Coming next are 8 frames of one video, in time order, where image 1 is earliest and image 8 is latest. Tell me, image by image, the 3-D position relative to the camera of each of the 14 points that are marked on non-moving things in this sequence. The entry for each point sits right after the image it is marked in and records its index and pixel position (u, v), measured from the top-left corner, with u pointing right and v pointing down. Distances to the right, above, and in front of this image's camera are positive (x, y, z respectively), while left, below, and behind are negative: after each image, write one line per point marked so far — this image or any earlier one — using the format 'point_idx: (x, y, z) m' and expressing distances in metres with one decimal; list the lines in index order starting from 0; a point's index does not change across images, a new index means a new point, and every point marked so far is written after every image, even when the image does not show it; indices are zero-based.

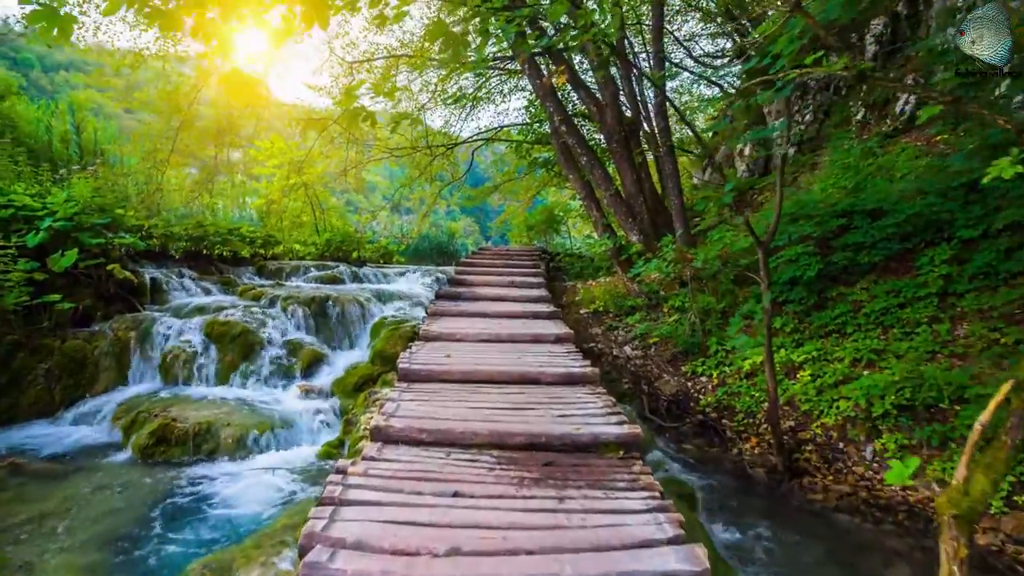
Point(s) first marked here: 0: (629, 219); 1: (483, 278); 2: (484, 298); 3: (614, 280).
0: (+1.2, +0.7, +5.5) m
1: (-0.3, +0.1, +6.4) m
2: (-0.2, -0.1, +4.9) m
3: (+1.2, +0.1, +6.7) m
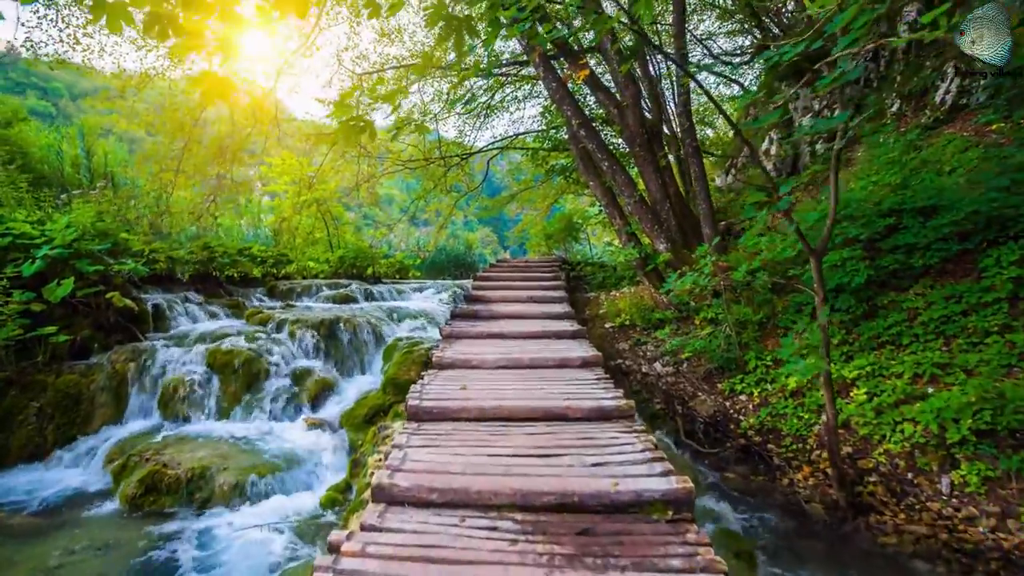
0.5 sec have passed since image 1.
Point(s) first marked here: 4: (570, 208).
0: (+1.4, +0.6, +5.2) m
1: (-0.1, 0.0, +6.1) m
2: (-0.1, -0.2, +4.6) m
3: (+1.5, -0.1, +6.4) m
4: (+1.3, +1.9, +12.9) m
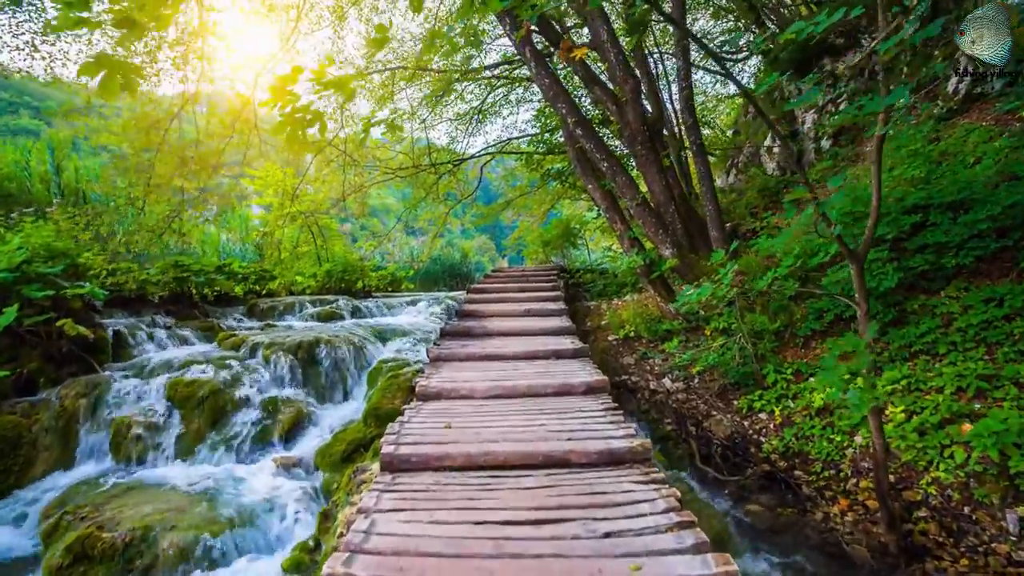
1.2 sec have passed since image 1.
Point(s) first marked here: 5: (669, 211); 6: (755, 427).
0: (+1.3, +0.5, +4.8) m
1: (-0.2, -0.2, +5.8) m
2: (-0.1, -0.3, +4.2) m
3: (+1.4, -0.2, +6.0) m
4: (+1.2, +1.7, +12.5) m
5: (+1.4, +0.7, +4.9) m
6: (+1.7, -1.0, +3.8) m
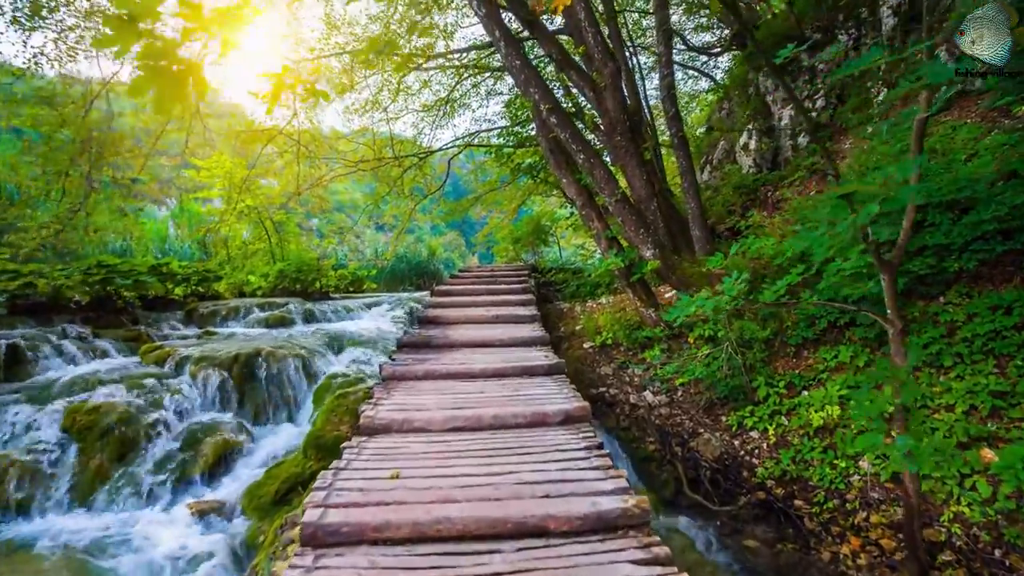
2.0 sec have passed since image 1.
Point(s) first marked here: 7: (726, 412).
0: (+1.0, +0.5, +4.4) m
1: (-0.5, -0.2, +5.3) m
2: (-0.3, -0.4, +3.8) m
3: (+1.1, -0.2, +5.6) m
4: (+0.5, +1.7, +12.1) m
5: (+1.1, +0.6, +4.5) m
6: (+1.5, -1.0, +3.5) m
7: (+1.5, -0.8, +3.8) m
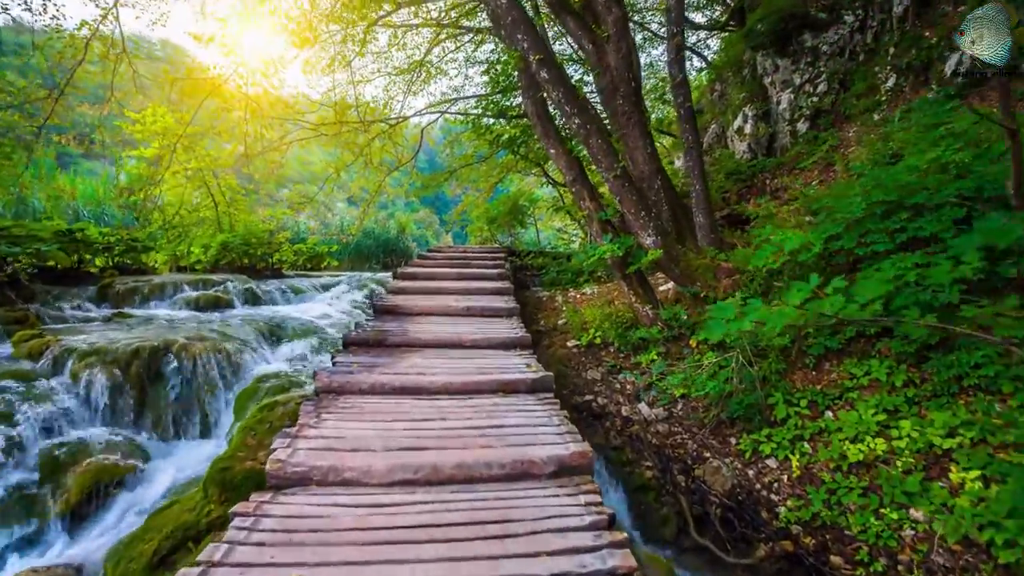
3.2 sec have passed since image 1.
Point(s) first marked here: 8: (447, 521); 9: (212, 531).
0: (+0.9, +0.5, +3.7) m
1: (-0.7, -0.1, +4.6) m
2: (-0.5, -0.3, +3.1) m
3: (+0.9, -0.1, +5.0) m
4: (0.0, +2.0, +11.4) m
5: (+1.0, +0.7, +3.8) m
6: (+1.3, -1.0, +2.9) m
7: (+1.3, -0.8, +3.2) m
8: (-0.2, -0.6, +1.5) m
9: (-1.1, -0.9, +2.0) m
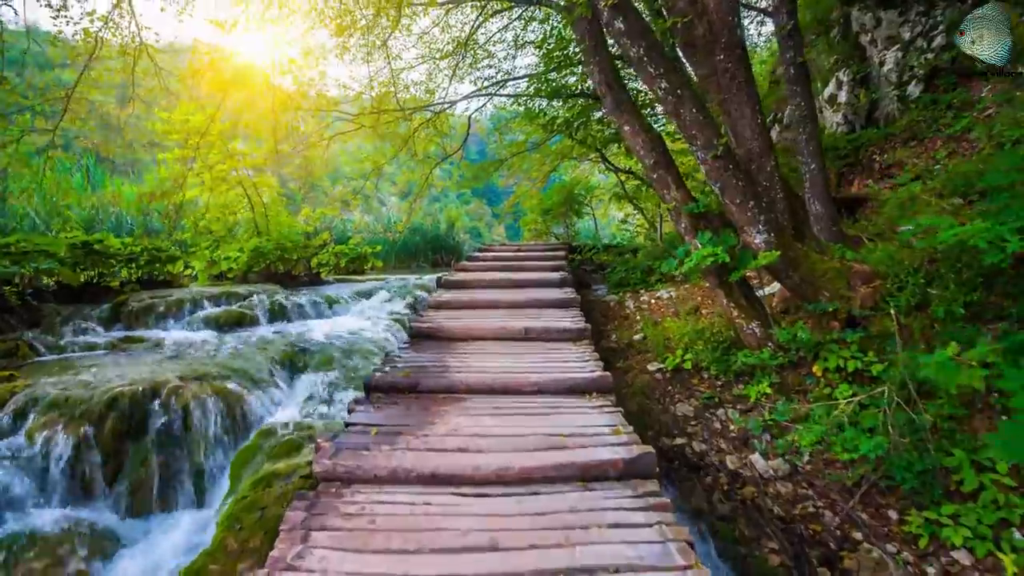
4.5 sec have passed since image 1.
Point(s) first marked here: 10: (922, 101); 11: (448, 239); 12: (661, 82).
0: (+1.2, +0.4, +2.9) m
1: (-0.2, -0.2, +3.8) m
2: (-0.2, -0.4, +2.3) m
3: (+1.4, -0.1, +4.1) m
4: (+1.1, +2.1, +10.5) m
5: (+1.3, +0.6, +2.9) m
6: (+1.6, -1.1, +2.0) m
7: (+1.6, -0.9, +2.3) m
8: (0.0, -0.7, +0.7) m
9: (-0.9, -1.0, +1.4) m
10: (+4.6, +2.1, +6.2) m
11: (-1.2, +0.9, +10.8) m
12: (+0.7, +1.0, +2.8) m
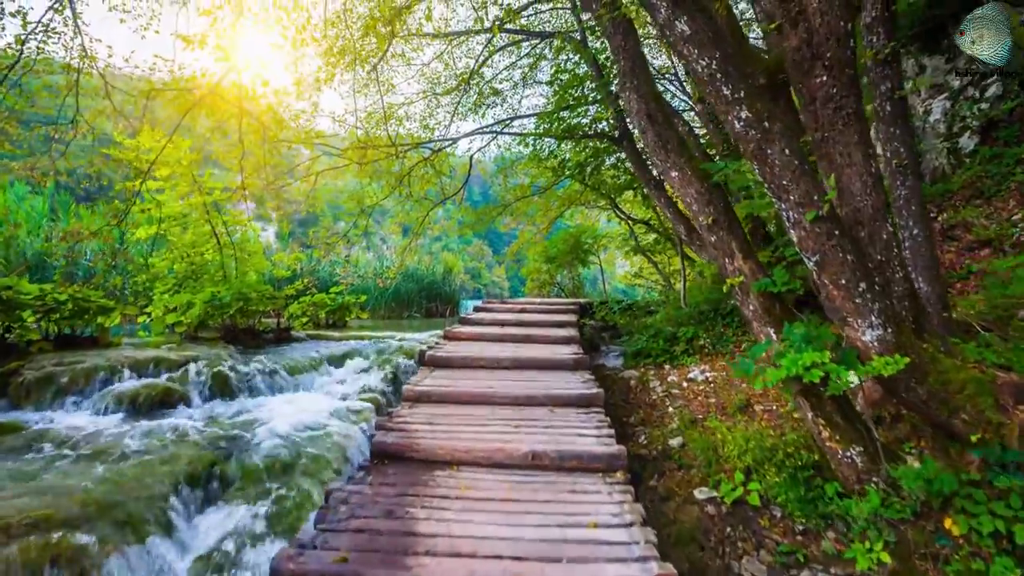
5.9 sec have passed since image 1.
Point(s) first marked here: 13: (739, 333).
0: (+1.3, 0.0, +2.0) m
1: (-0.2, -0.6, +2.9) m
2: (-0.2, -0.7, +1.4) m
3: (+1.4, -0.7, +3.2) m
4: (+1.2, +1.1, +9.8) m
5: (+1.4, +0.2, +2.1) m
6: (+1.6, -1.5, +1.0) m
7: (+1.6, -1.3, +1.4) m
8: (0.0, -1.0, -0.2) m
9: (-0.9, -1.2, +0.4) m
10: (+4.7, +1.3, +5.5) m
11: (-1.2, 0.0, +9.9) m
12: (+0.8, +0.6, +2.0) m
13: (+2.0, -0.4, +5.0) m
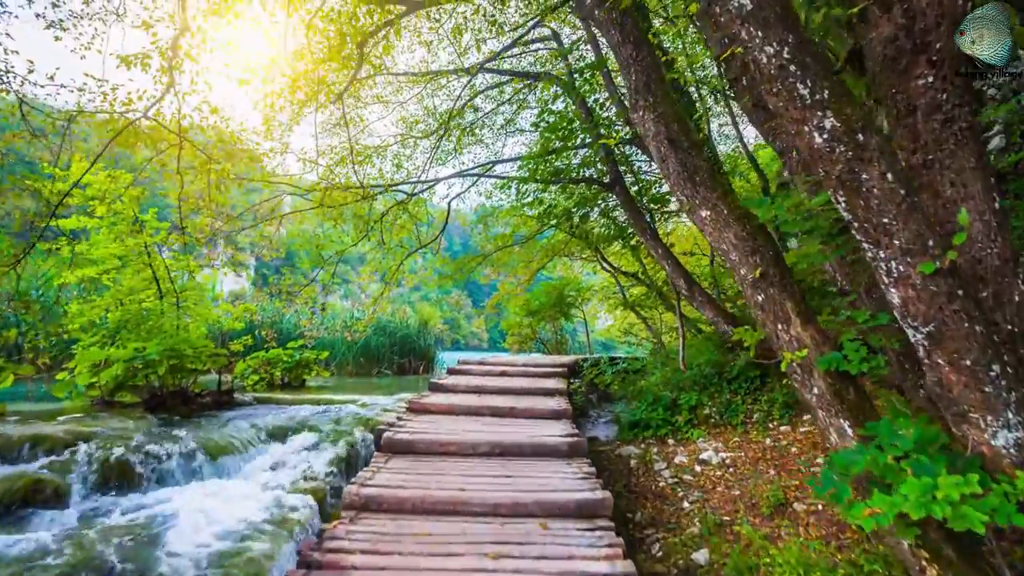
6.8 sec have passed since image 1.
0: (+1.2, -0.2, +1.4) m
1: (-0.3, -0.9, +2.2) m
2: (-0.2, -0.9, +0.7) m
3: (+1.3, -1.0, +2.5) m
4: (+0.8, +0.2, +9.2) m
5: (+1.3, 0.0, +1.5) m
6: (+1.6, -1.6, +0.3) m
7: (+1.6, -1.5, +0.7) m
8: (0.0, -1.0, -0.9) m
9: (-0.9, -1.3, -0.4) m
10: (+4.6, +0.7, +5.1) m
11: (-1.6, -0.9, +9.2) m
12: (+0.8, +0.4, +1.5) m
13: (+1.9, -0.9, +4.4) m
